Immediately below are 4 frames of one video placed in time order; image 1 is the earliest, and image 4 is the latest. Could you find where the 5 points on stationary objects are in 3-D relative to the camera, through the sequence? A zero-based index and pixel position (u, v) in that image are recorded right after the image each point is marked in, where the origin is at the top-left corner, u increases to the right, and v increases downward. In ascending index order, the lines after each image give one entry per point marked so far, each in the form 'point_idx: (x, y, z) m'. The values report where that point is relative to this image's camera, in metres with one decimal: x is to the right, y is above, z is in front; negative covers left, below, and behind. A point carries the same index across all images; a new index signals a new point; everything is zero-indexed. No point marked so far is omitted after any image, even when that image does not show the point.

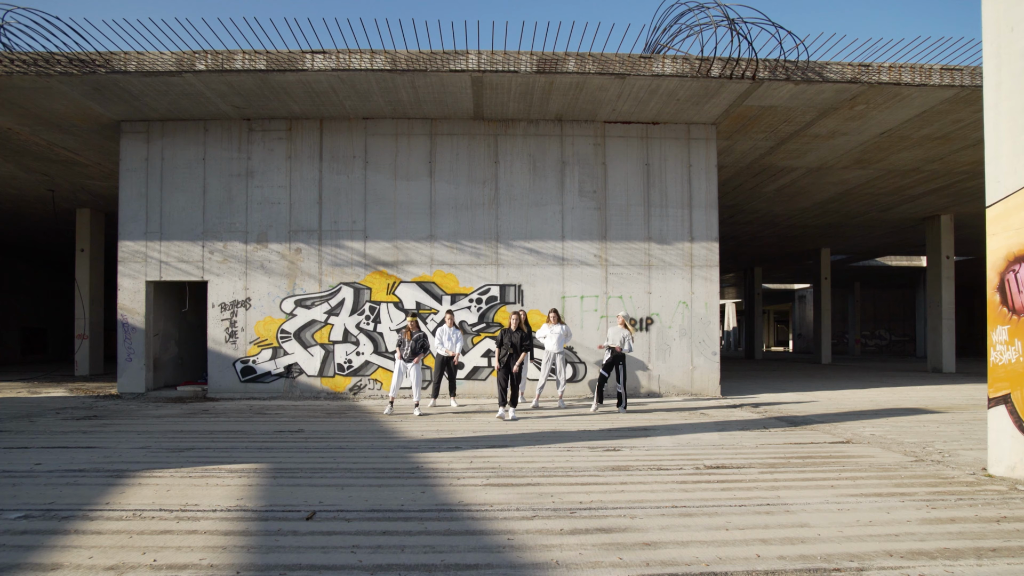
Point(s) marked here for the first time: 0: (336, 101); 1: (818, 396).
0: (-3.5, +3.7, +10.2) m
1: (+6.4, -2.2, +10.7) m
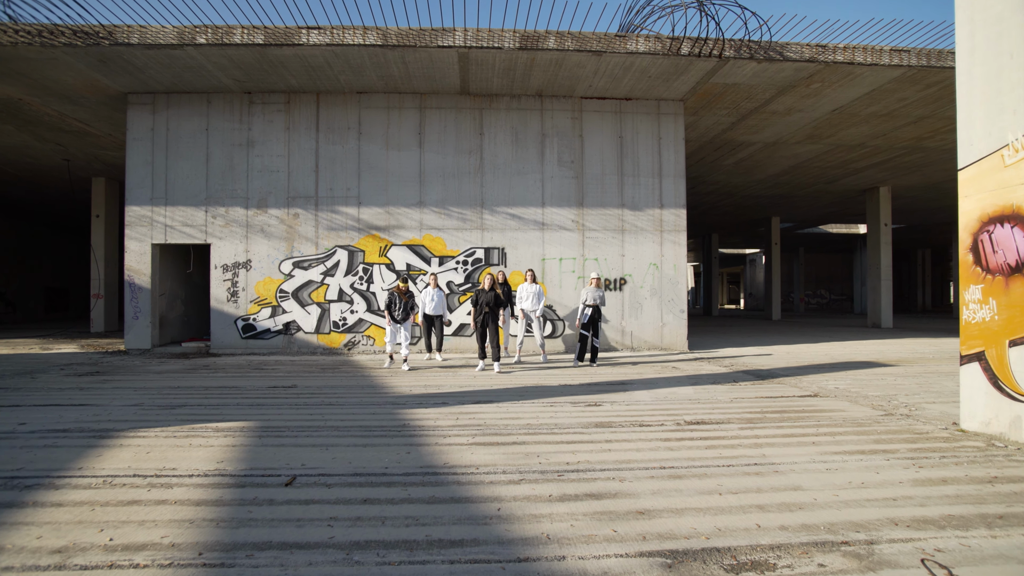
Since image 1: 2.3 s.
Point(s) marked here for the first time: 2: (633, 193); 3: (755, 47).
0: (-3.8, +4.5, +10.8) m
1: (+6.1, -1.4, +11.7) m
2: (+2.8, +2.2, +11.7) m
3: (+4.6, +4.6, +9.6) m
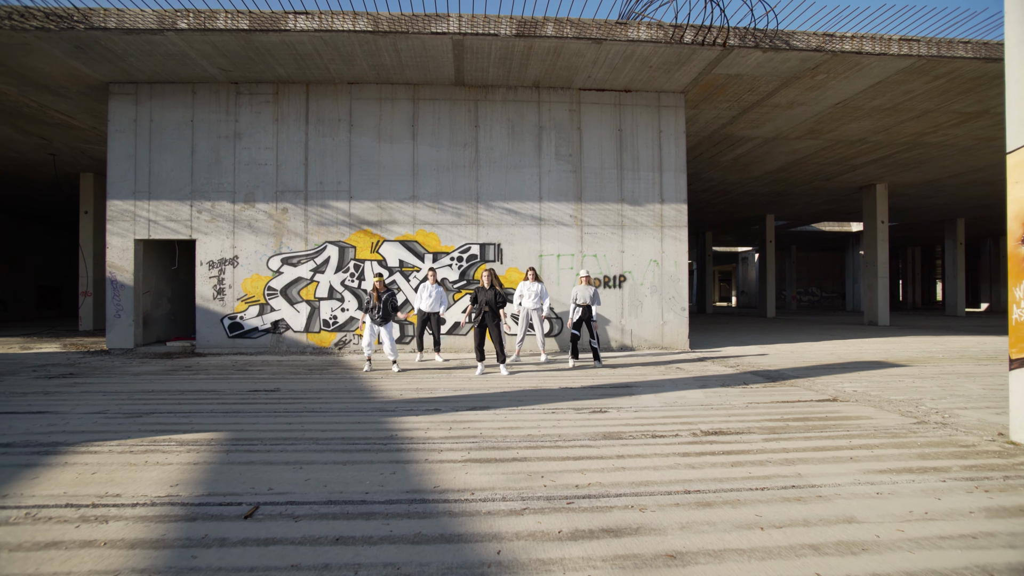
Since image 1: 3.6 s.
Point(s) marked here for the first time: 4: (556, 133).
0: (-3.9, +4.6, +10.4) m
1: (+6.0, -1.4, +11.4) m
2: (+2.7, +2.3, +11.4) m
3: (+4.5, +4.6, +9.3) m
4: (+1.0, +3.4, +11.3) m
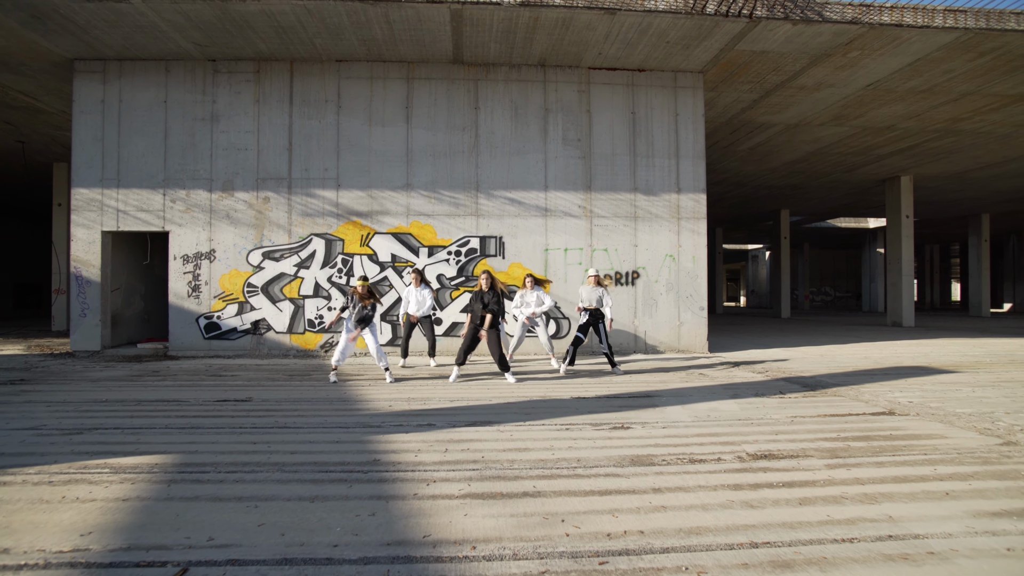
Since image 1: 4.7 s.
0: (-3.8, +4.6, +9.5) m
1: (+6.0, -1.3, +10.5) m
2: (+2.8, +2.3, +10.5) m
3: (+4.6, +4.7, +8.4) m
4: (+1.1, +3.5, +10.4) m
